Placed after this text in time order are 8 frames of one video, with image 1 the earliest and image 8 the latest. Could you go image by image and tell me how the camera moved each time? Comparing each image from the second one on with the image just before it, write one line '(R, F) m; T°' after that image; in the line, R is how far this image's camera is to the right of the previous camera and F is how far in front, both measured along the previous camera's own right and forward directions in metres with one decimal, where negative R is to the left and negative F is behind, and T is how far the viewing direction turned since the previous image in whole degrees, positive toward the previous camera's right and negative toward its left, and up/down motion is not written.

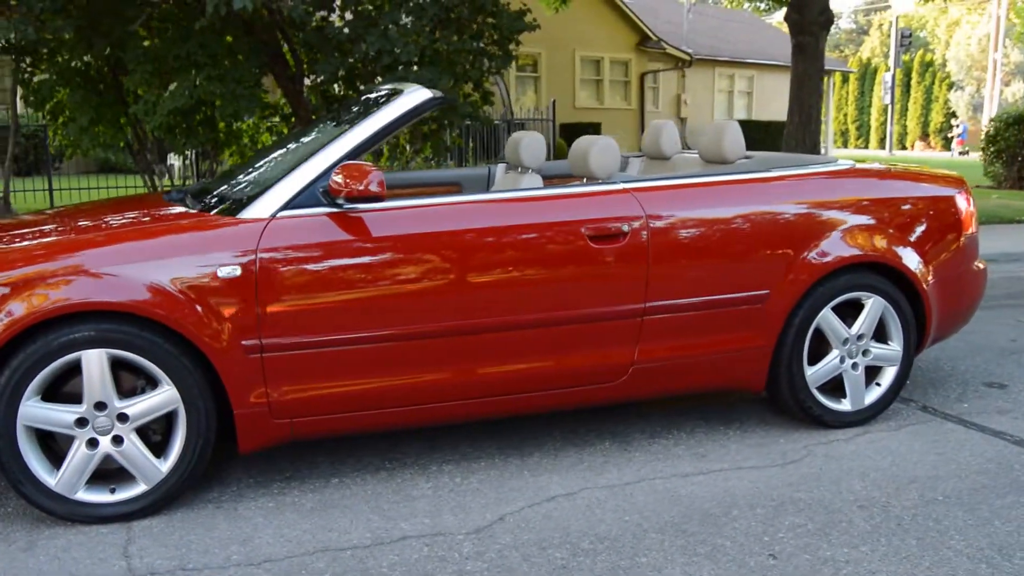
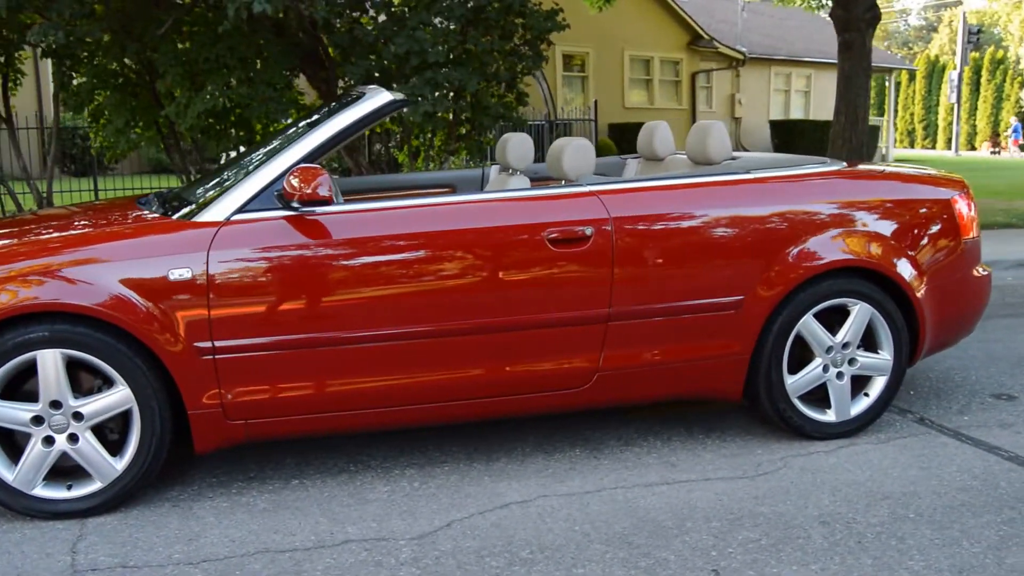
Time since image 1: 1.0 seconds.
(+0.4, +0.1) m; -4°
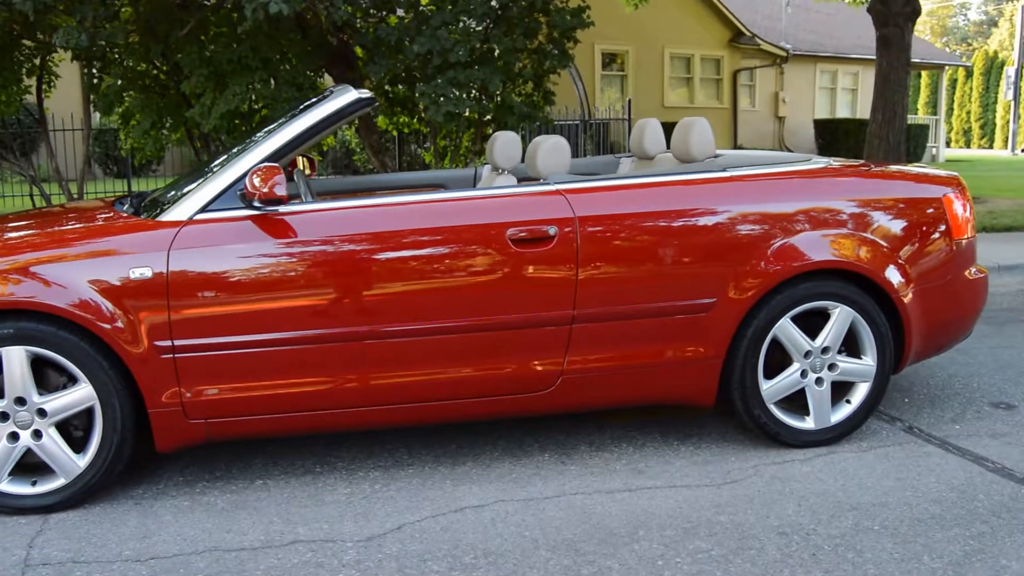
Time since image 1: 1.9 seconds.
(+0.4, 0.0) m; -3°
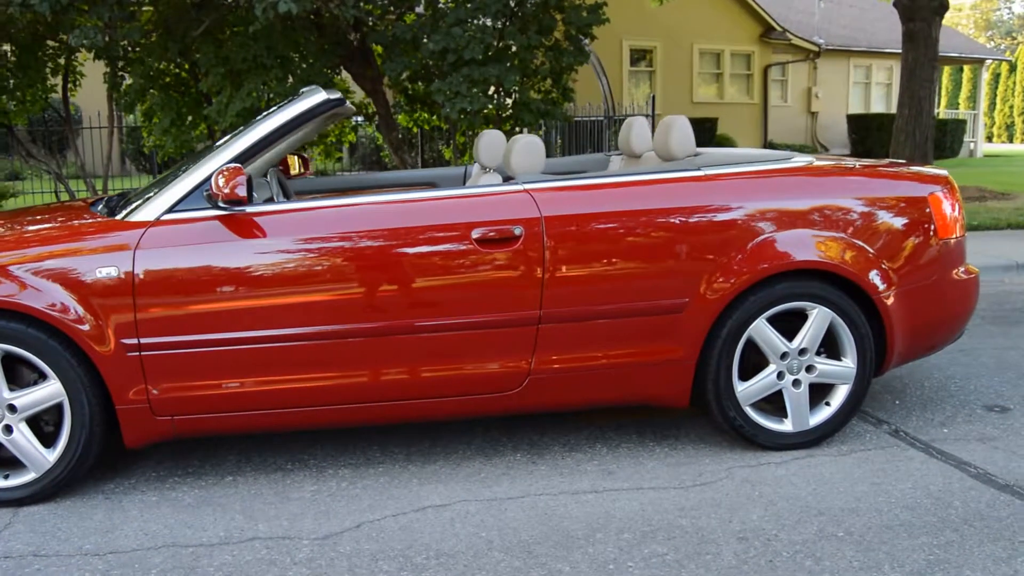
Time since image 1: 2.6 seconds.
(+0.3, 0.0) m; -3°
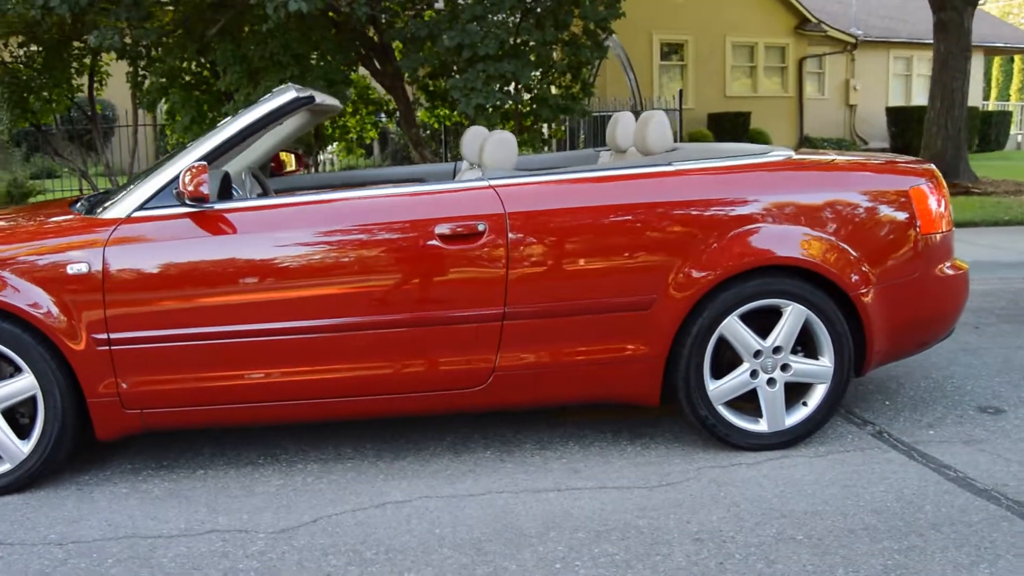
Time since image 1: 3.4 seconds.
(+0.3, 0.0) m; -3°
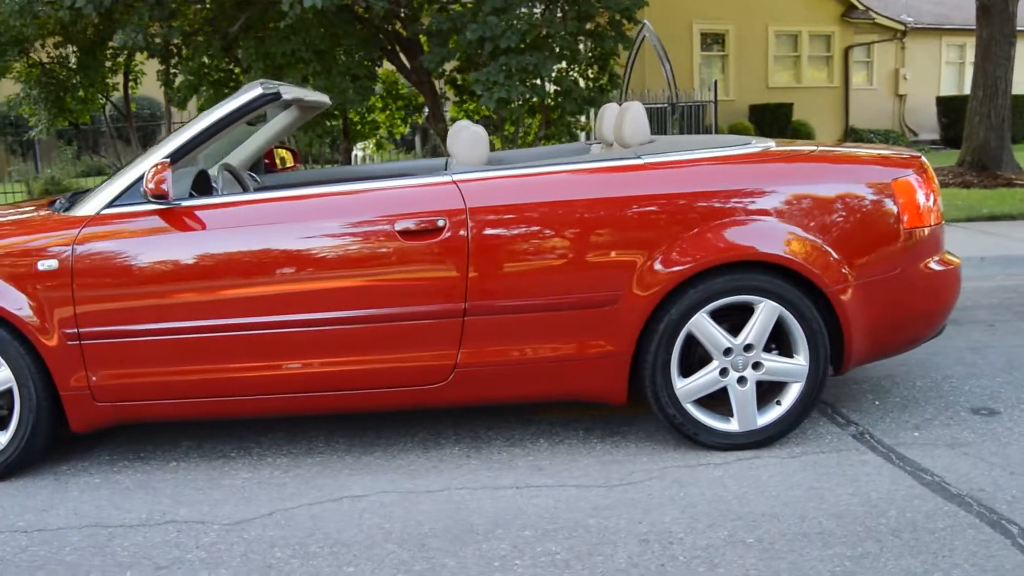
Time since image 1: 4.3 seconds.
(+0.4, 0.0) m; -4°
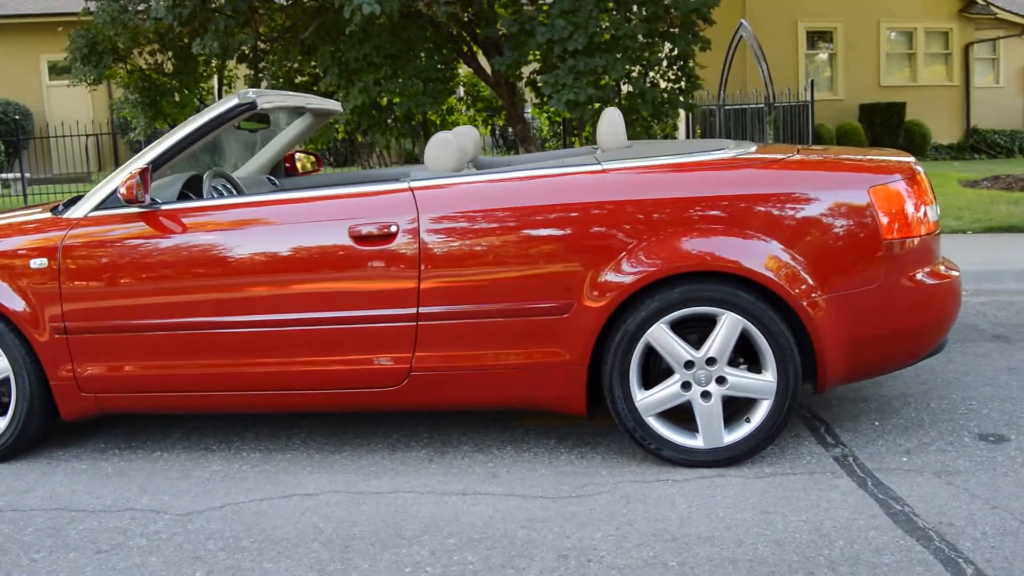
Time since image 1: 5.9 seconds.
(+0.7, +0.1) m; -8°
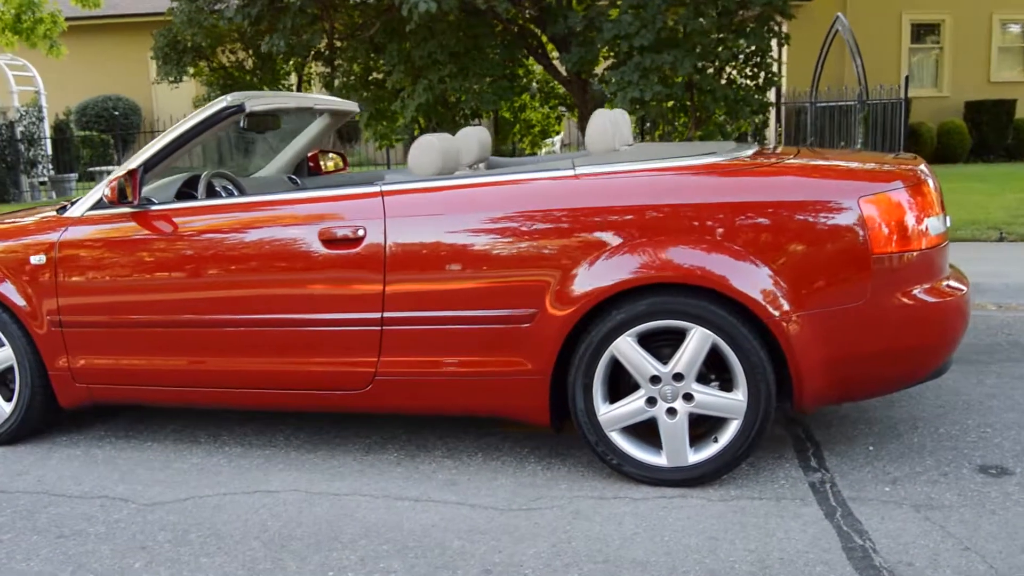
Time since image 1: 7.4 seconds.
(+0.6, +0.1) m; -7°
